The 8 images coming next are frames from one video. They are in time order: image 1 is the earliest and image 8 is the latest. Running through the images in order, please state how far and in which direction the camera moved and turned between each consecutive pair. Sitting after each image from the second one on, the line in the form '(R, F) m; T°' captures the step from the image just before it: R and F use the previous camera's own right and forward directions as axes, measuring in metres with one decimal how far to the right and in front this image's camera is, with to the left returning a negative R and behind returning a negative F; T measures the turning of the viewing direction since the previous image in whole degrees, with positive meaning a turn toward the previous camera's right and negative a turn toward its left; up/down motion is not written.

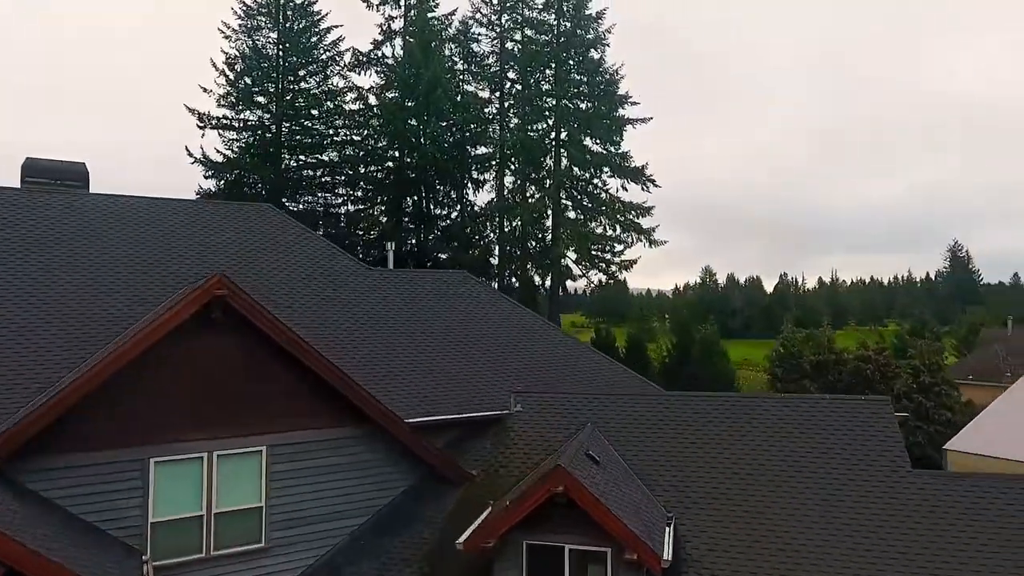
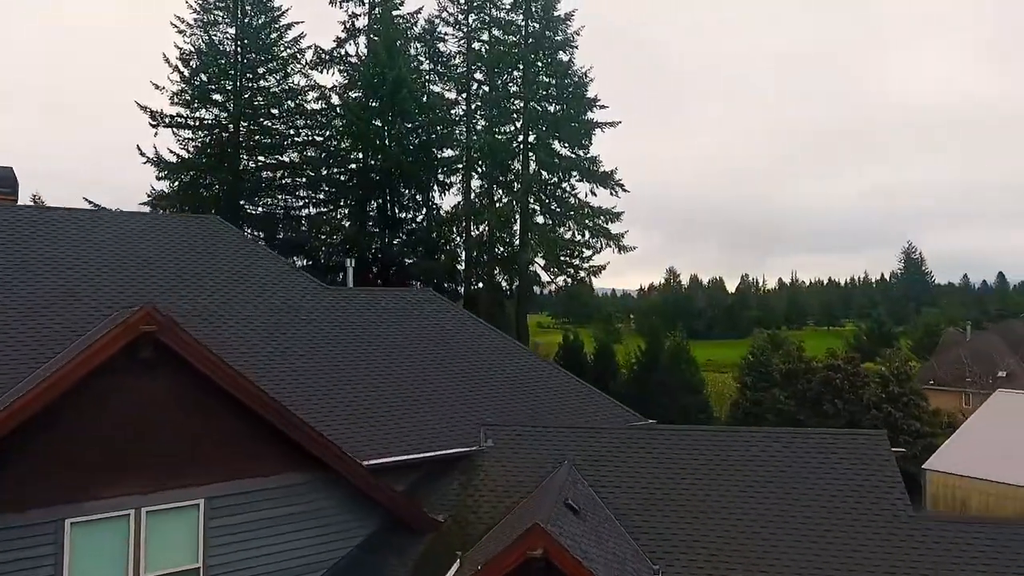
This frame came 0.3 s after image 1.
(0.0, +0.6) m; +3°
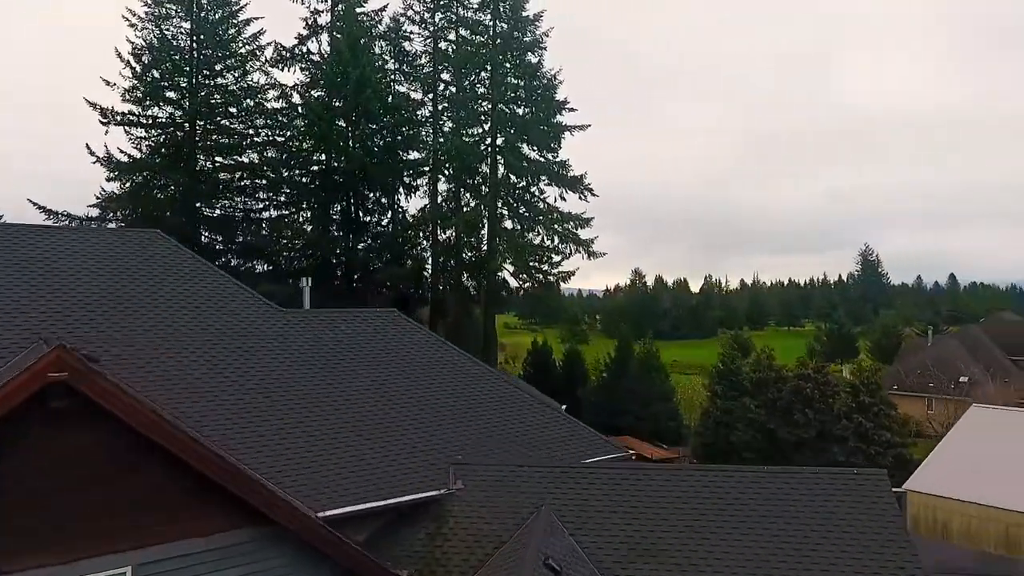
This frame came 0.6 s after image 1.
(-0.1, +0.6) m; +3°
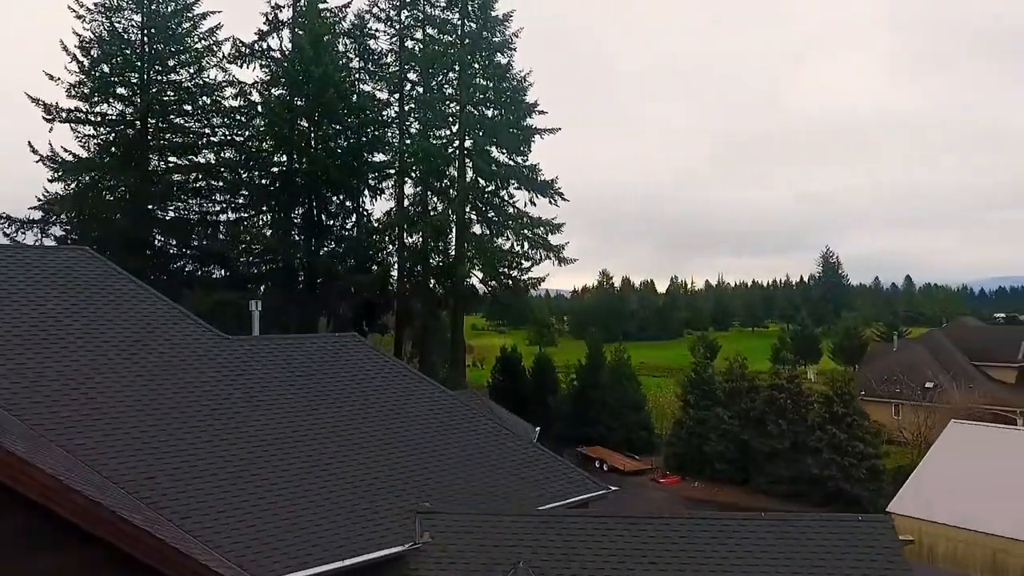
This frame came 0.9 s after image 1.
(0.0, +0.6) m; +3°
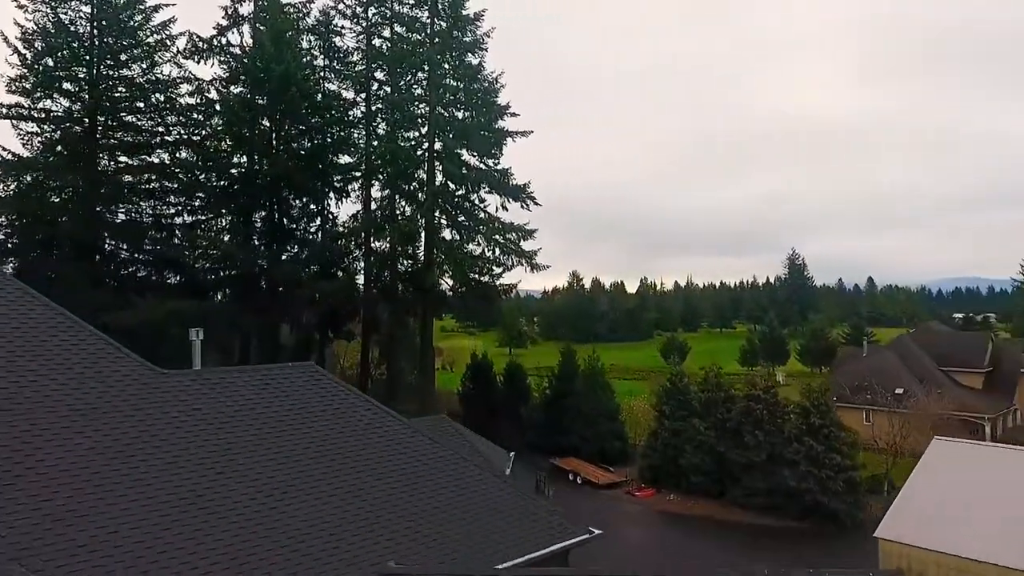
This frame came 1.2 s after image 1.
(0.0, +0.7) m; +3°
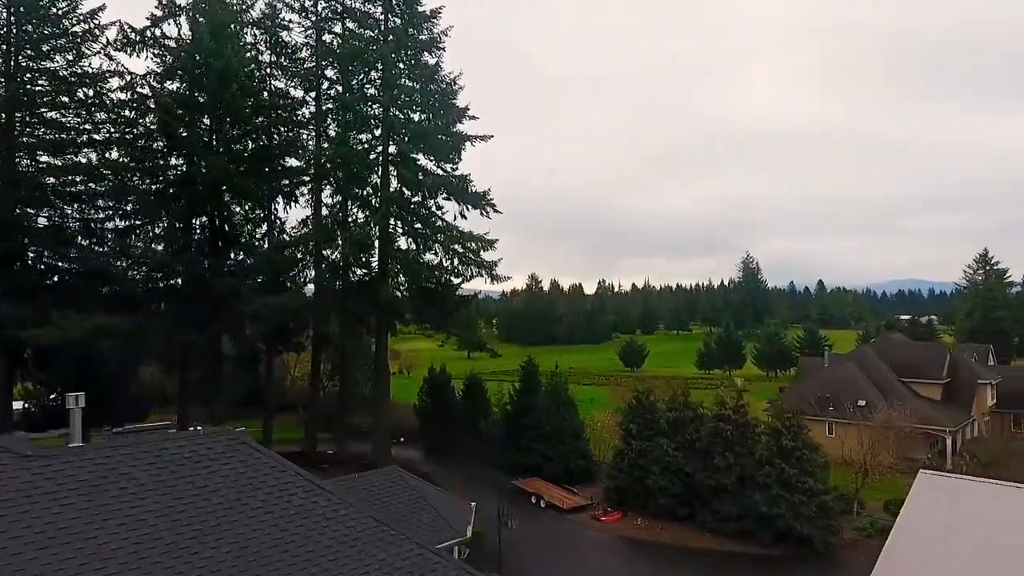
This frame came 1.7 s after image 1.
(0.0, +1.1) m; +4°
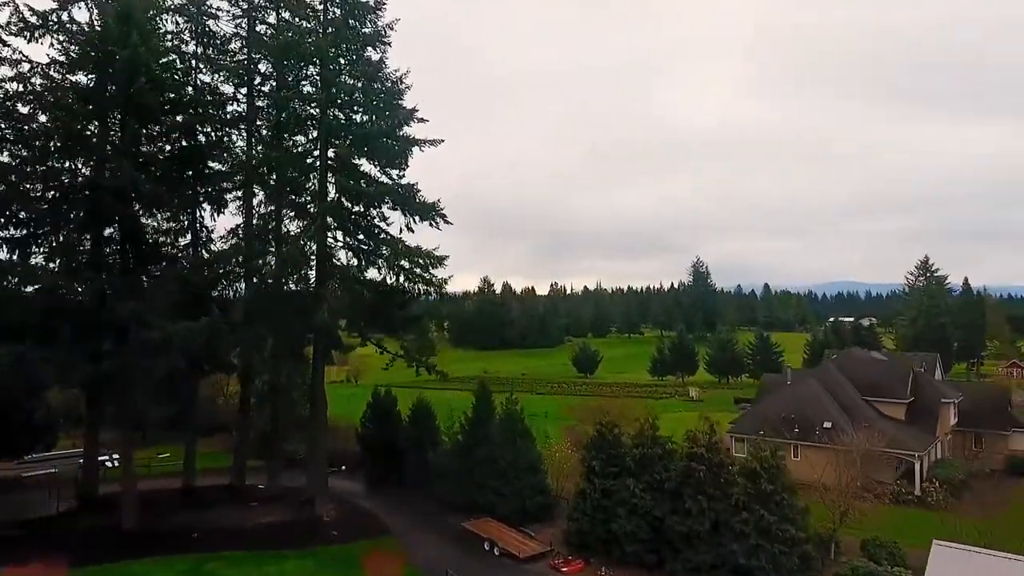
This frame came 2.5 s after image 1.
(0.0, +1.9) m; +4°
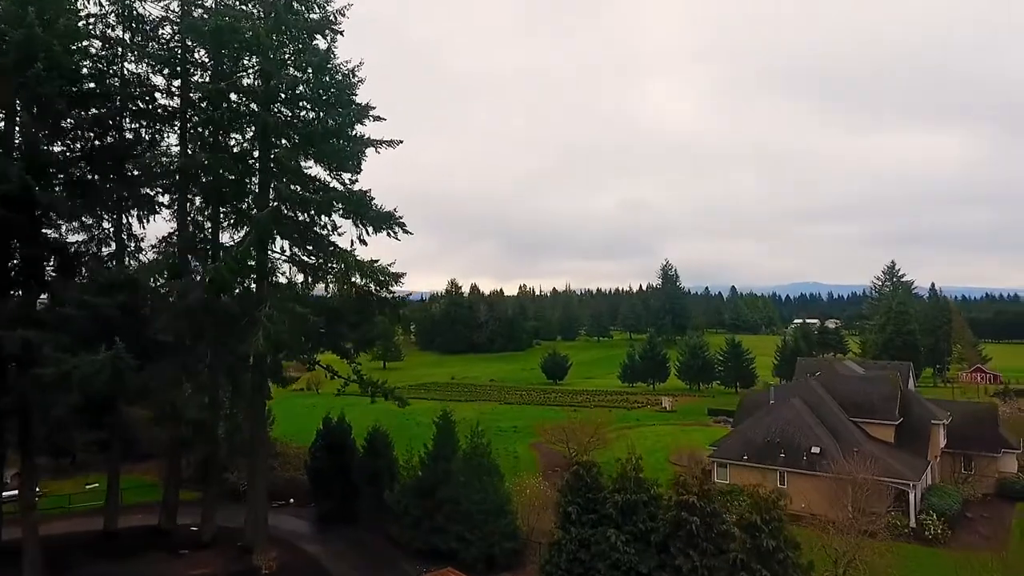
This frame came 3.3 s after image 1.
(+0.1, +2.2) m; +3°
